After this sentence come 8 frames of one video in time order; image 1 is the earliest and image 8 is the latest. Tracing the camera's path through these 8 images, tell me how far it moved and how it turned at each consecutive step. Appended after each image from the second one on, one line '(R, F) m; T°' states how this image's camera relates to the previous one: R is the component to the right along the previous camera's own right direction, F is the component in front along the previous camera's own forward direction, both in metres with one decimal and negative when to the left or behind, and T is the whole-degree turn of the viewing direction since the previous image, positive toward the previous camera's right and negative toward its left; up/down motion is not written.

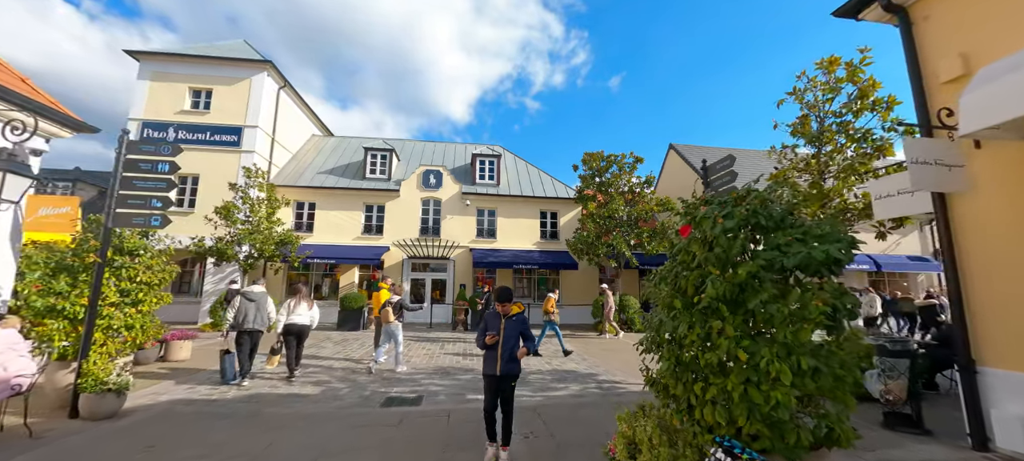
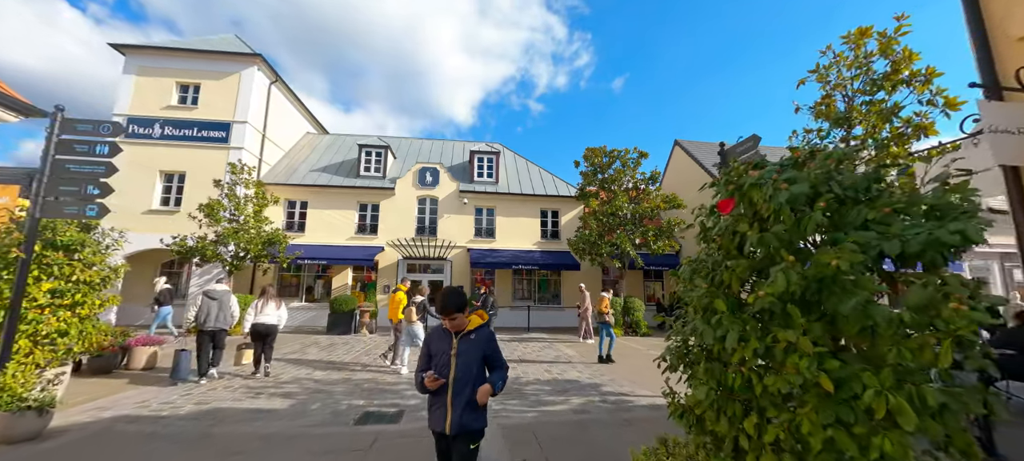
(+0.1, +0.7) m; 0°
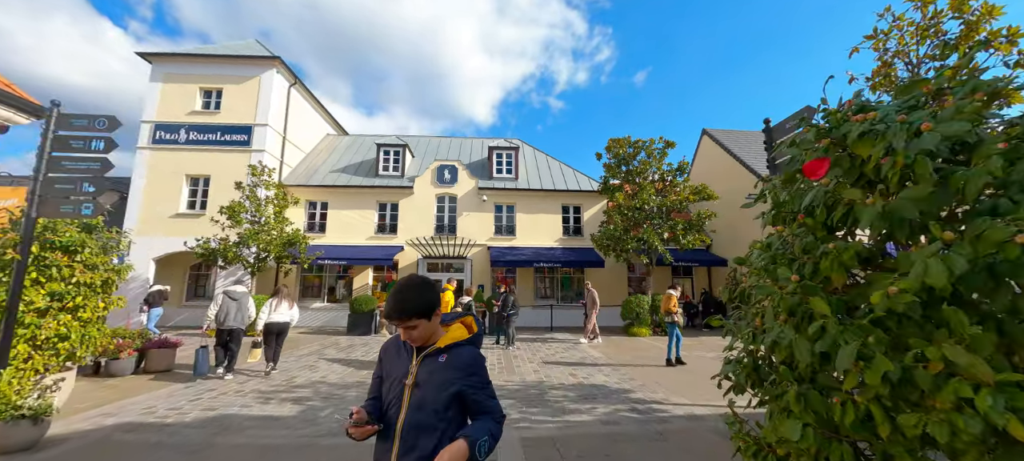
(+0.1, +0.5) m; -3°
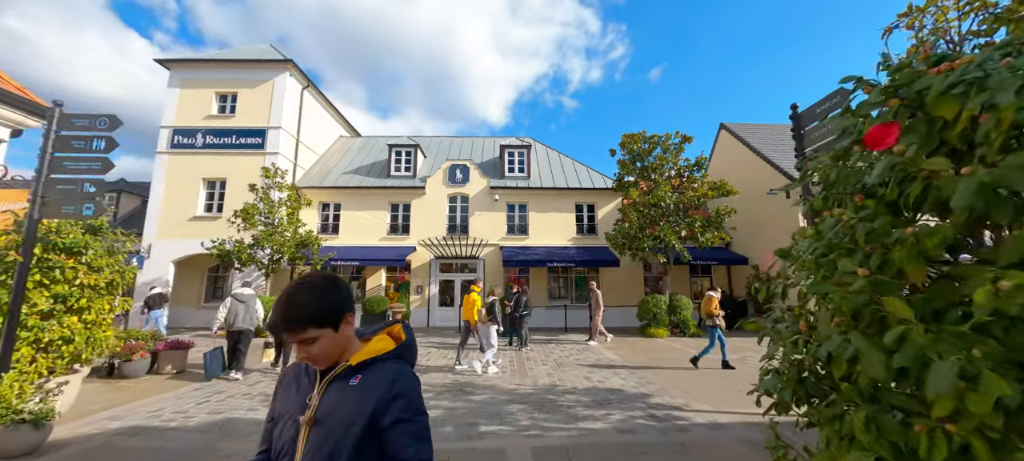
(+0.1, +0.2) m; -2°
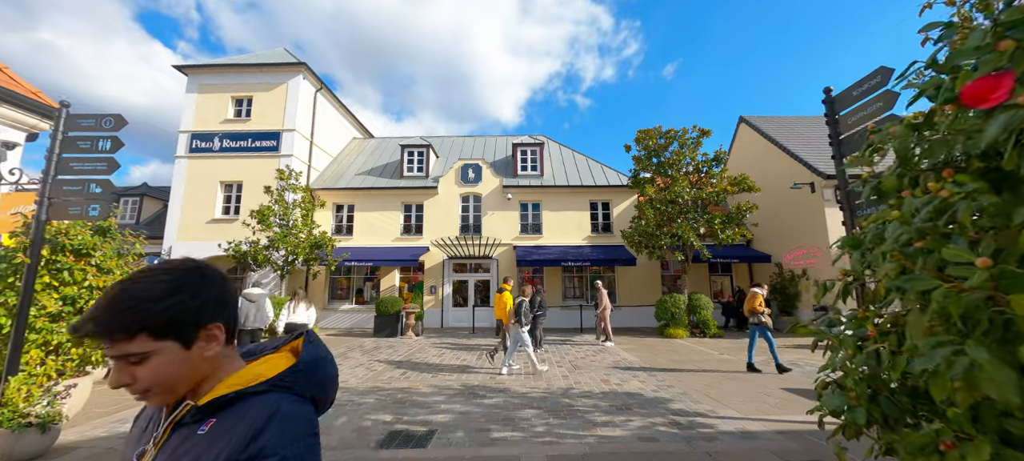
(0.0, +0.2) m; -2°
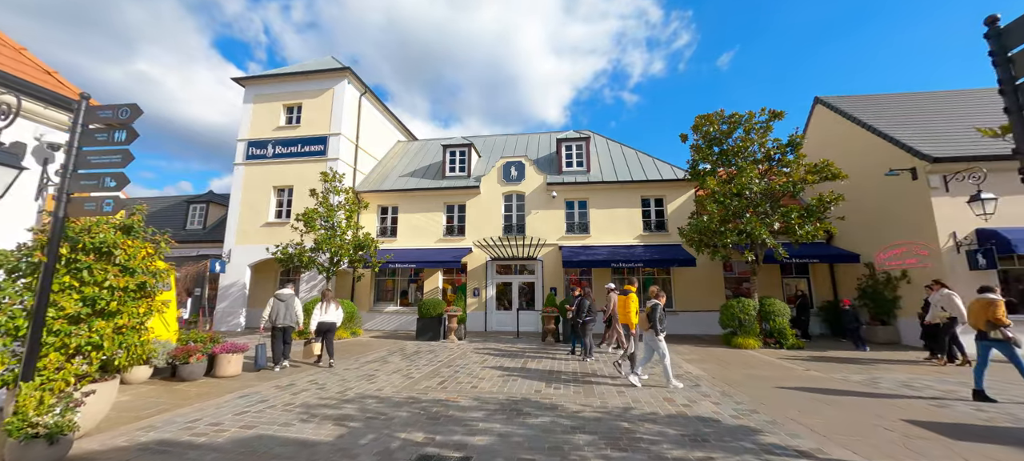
(0.0, +0.8) m; -7°
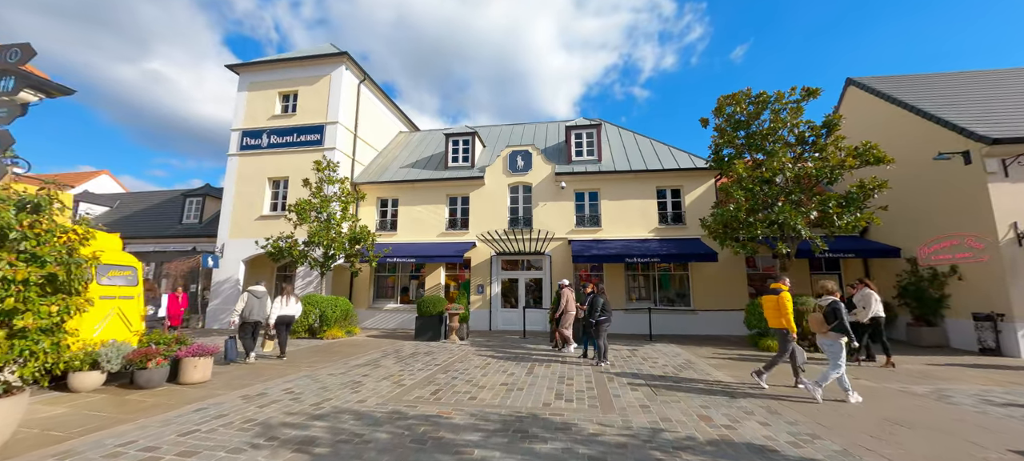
(+0.1, +1.0) m; -1°
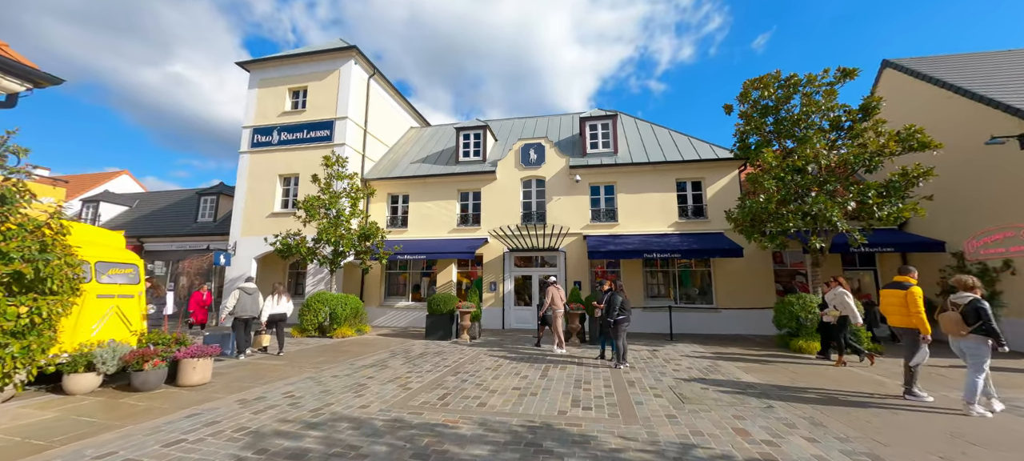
(0.0, +0.5) m; -2°
